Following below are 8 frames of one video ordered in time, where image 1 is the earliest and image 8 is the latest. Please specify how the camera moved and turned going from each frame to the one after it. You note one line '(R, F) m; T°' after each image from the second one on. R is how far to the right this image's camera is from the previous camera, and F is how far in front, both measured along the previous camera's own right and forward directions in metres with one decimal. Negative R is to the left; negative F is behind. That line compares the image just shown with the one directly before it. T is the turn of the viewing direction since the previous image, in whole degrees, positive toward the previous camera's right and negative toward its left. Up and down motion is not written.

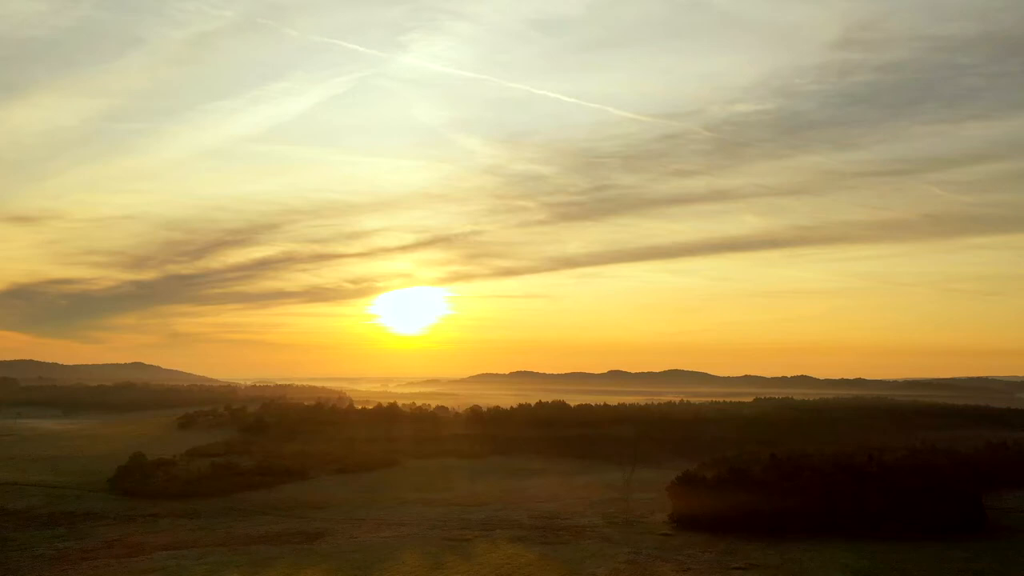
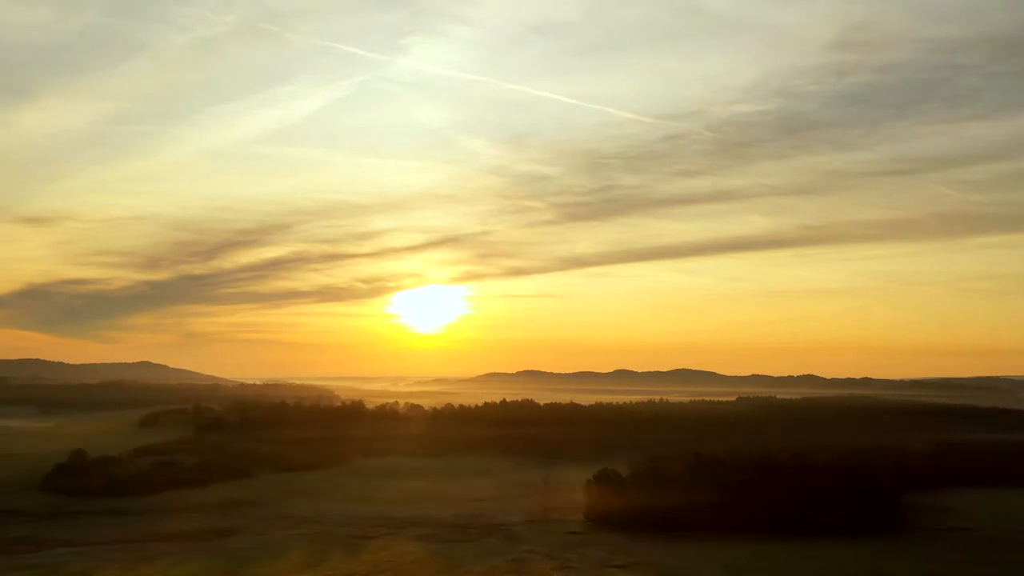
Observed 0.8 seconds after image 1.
(+2.9, -0.5) m; -1°
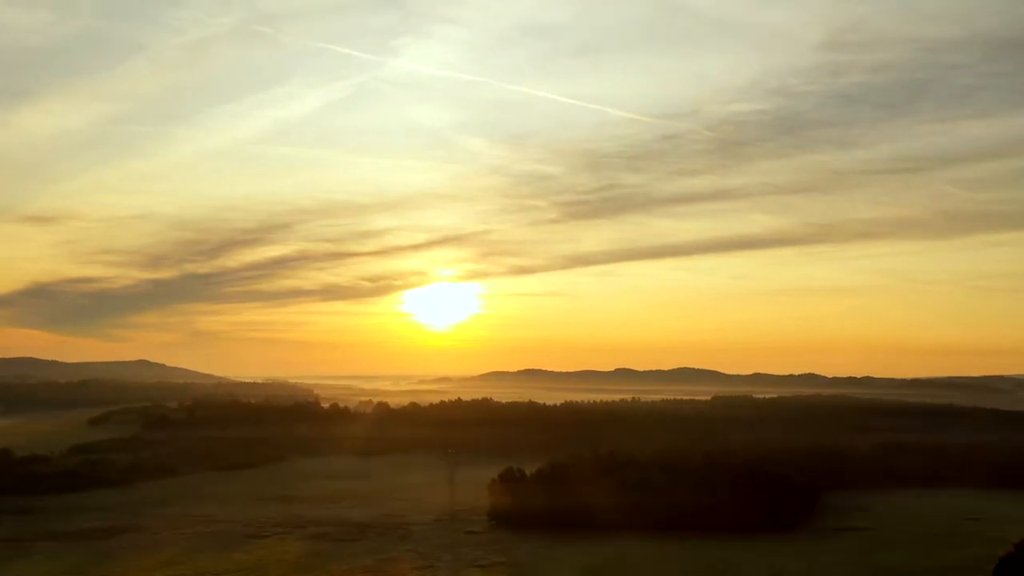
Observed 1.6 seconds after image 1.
(+3.2, -0.1) m; -1°
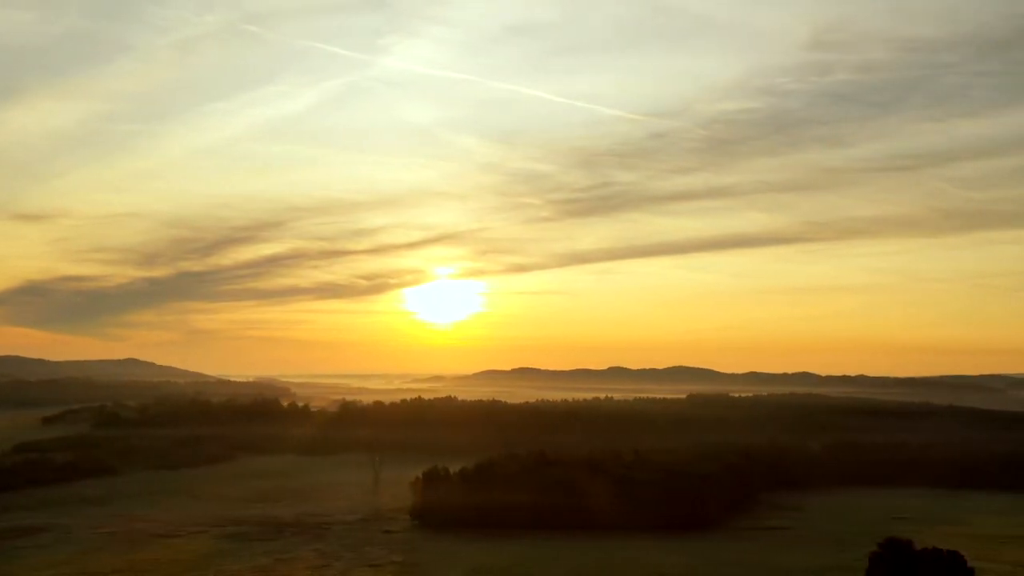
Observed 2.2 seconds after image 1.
(+2.3, +0.1) m; 0°
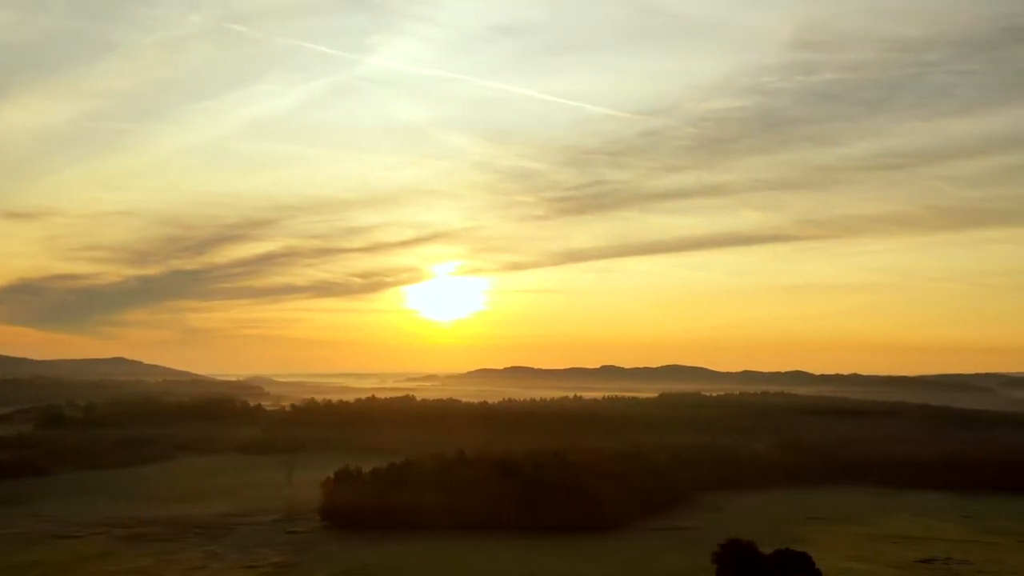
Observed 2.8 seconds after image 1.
(+2.6, +0.2) m; 0°
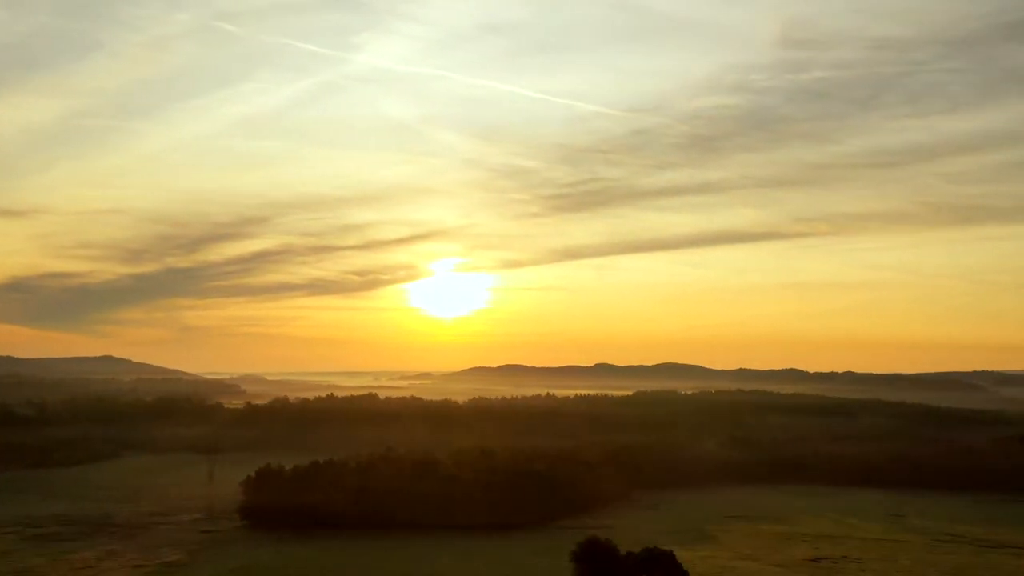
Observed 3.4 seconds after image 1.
(+2.3, +0.2) m; 0°
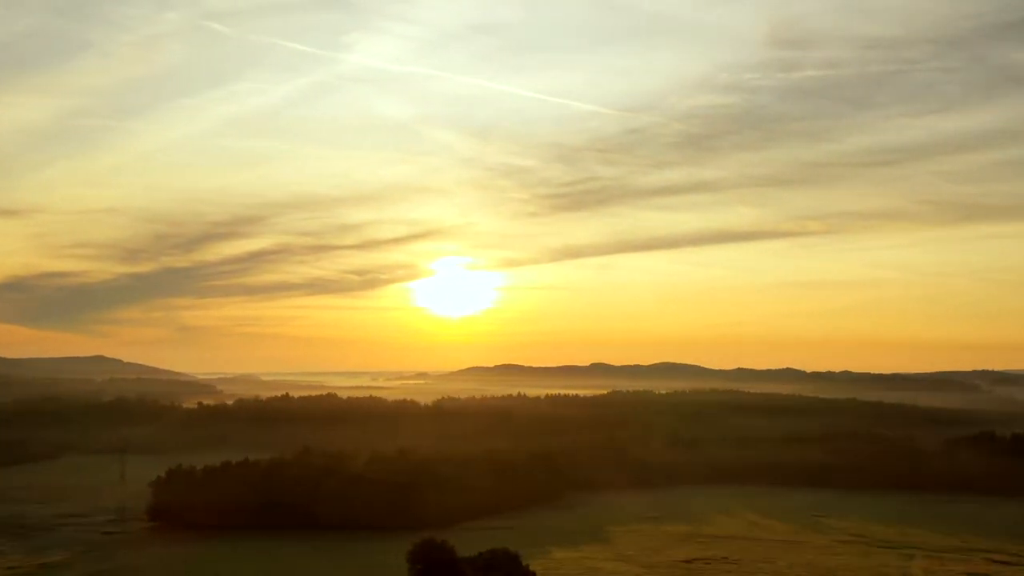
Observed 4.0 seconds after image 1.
(+2.7, +0.3) m; 0°
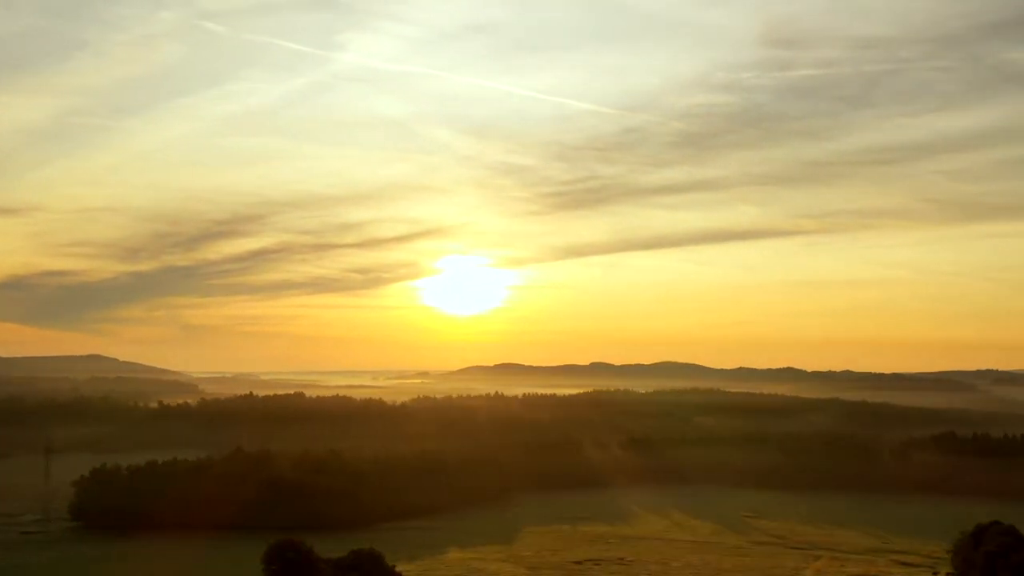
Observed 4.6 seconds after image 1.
(+2.3, +0.3) m; -1°
